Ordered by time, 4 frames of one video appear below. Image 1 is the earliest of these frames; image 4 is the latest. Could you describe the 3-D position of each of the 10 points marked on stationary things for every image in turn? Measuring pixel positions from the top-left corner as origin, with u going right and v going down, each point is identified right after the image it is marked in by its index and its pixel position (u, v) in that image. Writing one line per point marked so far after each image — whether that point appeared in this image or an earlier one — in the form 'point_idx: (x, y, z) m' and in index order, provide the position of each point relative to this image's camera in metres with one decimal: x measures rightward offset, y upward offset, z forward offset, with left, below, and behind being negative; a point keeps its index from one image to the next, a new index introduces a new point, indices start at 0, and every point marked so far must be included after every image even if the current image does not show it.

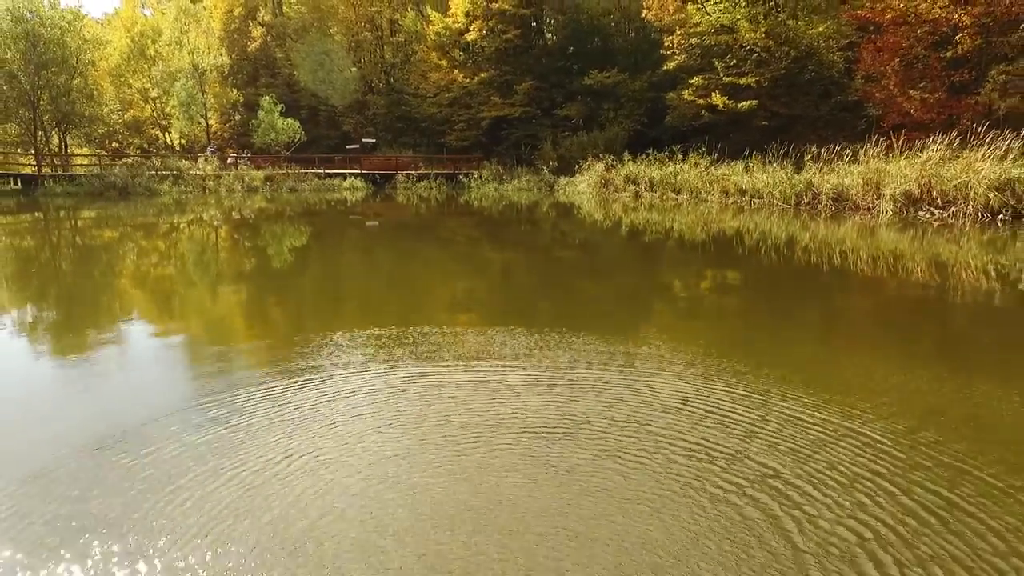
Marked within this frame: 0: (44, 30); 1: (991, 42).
0: (-12.4, +6.9, +18.4) m
1: (+9.2, +4.7, +13.3) m
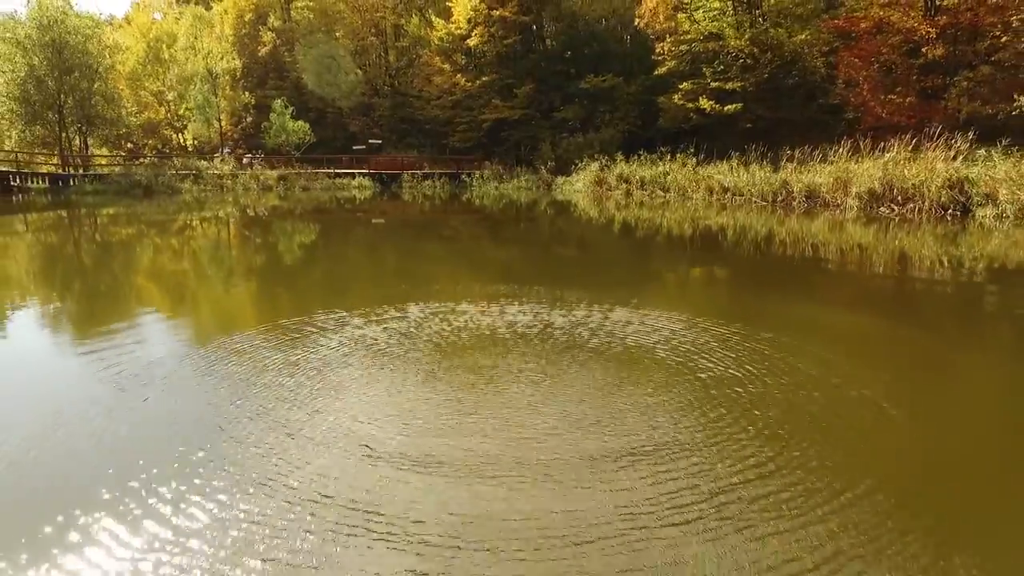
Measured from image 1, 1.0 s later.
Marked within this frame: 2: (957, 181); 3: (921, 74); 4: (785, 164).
0: (-12.4, +7.0, +19.4) m
1: (+9.2, +4.9, +14.3) m
2: (+6.8, +1.6, +10.6) m
3: (+8.9, +4.6, +15.0) m
4: (+5.5, +2.5, +13.9) m
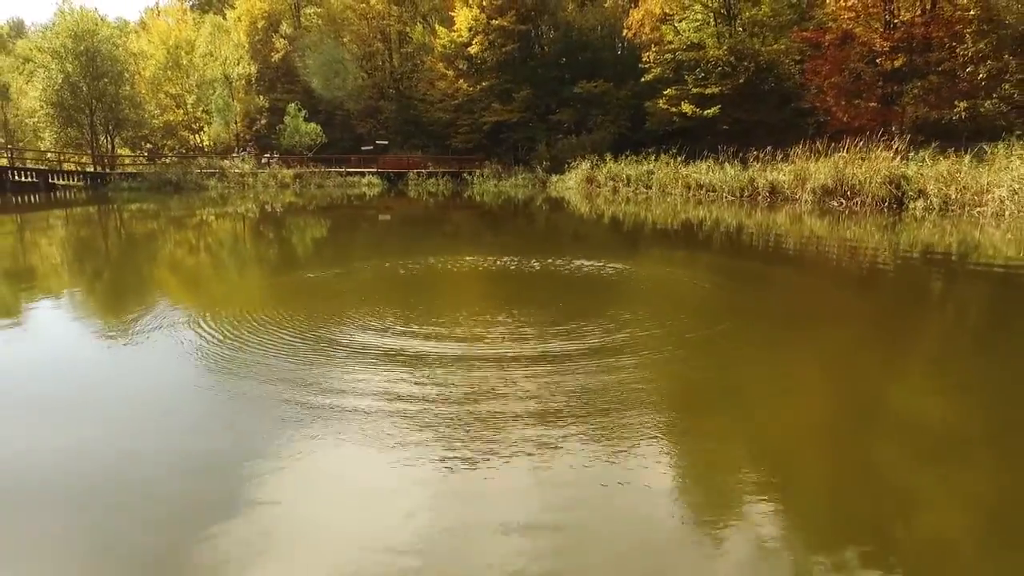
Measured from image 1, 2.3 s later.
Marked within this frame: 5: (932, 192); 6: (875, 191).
0: (-12.5, +7.3, +21.0) m
1: (+9.2, +5.2, +15.8) m
2: (+6.8, +1.9, +12.1) m
3: (+8.8, +4.9, +16.5) m
4: (+5.4, +2.8, +15.4) m
5: (+7.1, +1.6, +11.6) m
6: (+6.5, +1.7, +12.3) m
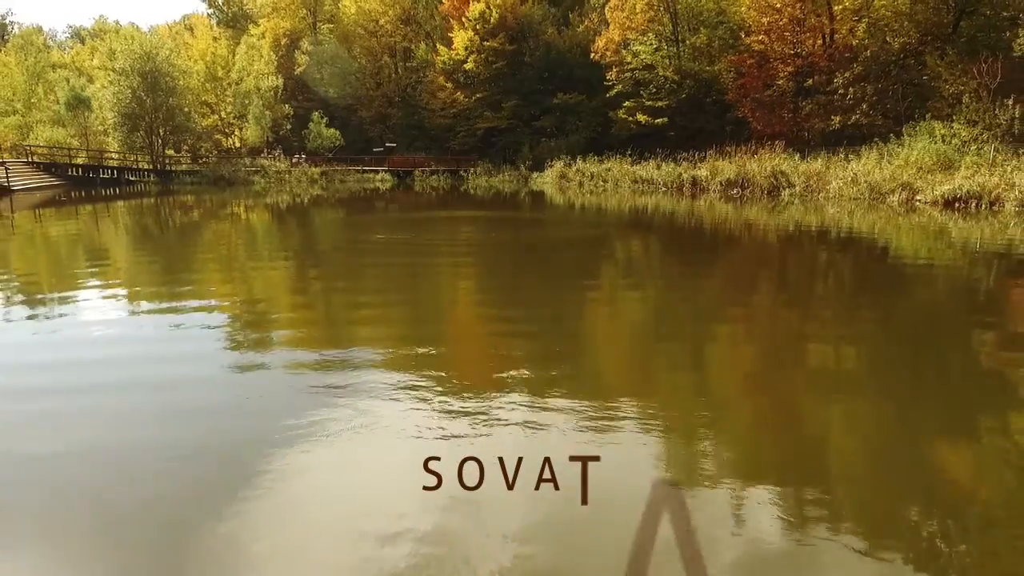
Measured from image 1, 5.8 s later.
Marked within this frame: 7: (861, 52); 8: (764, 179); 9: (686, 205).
0: (-12.9, +8.1, +25.2) m
1: (+8.7, +6.0, +20.0) m
2: (+6.3, +2.7, +16.3) m
3: (+8.4, +5.7, +20.7) m
4: (+5.0, +3.6, +19.6) m
5: (+6.6, +2.4, +15.8) m
6: (+6.1, +2.5, +16.5) m
7: (+9.6, +6.5, +19.1) m
8: (+6.1, +2.6, +16.4) m
9: (+4.4, +2.1, +17.4) m
